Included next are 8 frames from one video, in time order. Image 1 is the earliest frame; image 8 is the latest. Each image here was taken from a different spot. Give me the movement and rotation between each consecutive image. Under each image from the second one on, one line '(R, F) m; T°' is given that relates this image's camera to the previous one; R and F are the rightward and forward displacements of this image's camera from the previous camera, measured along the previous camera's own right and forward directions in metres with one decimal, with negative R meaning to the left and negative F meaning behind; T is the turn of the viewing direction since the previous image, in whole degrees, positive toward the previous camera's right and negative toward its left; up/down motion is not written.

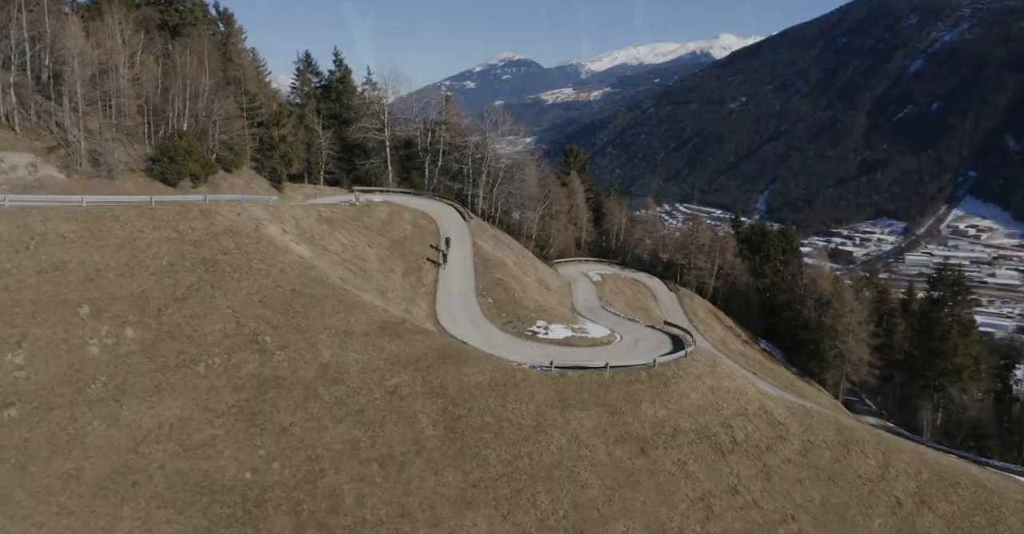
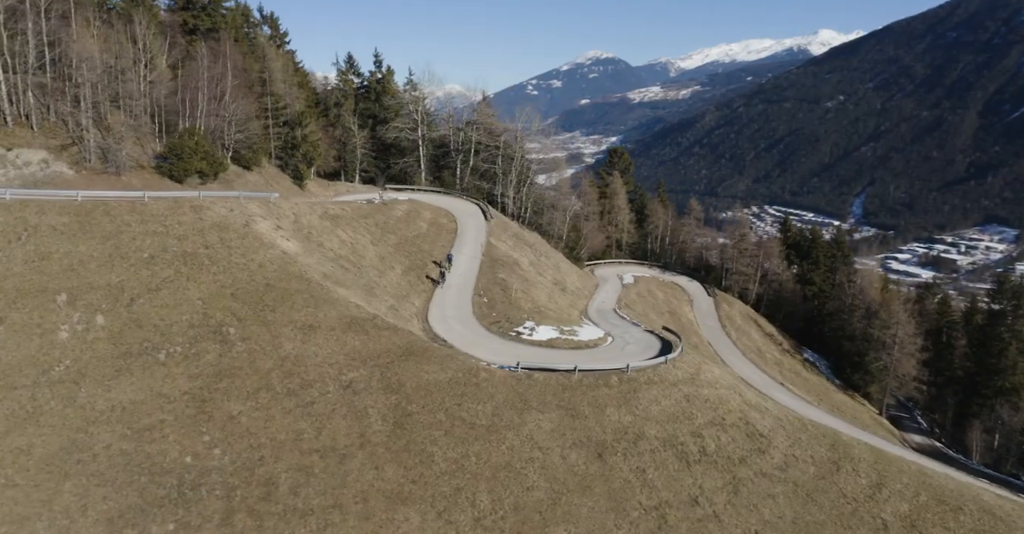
(+4.8, +0.3) m; -6°
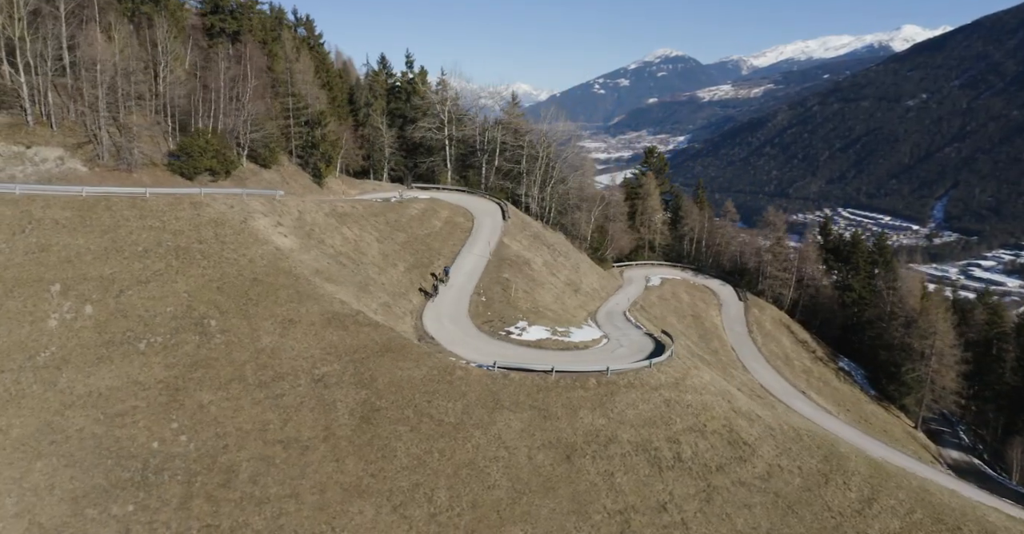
(+3.5, +0.1) m; -5°
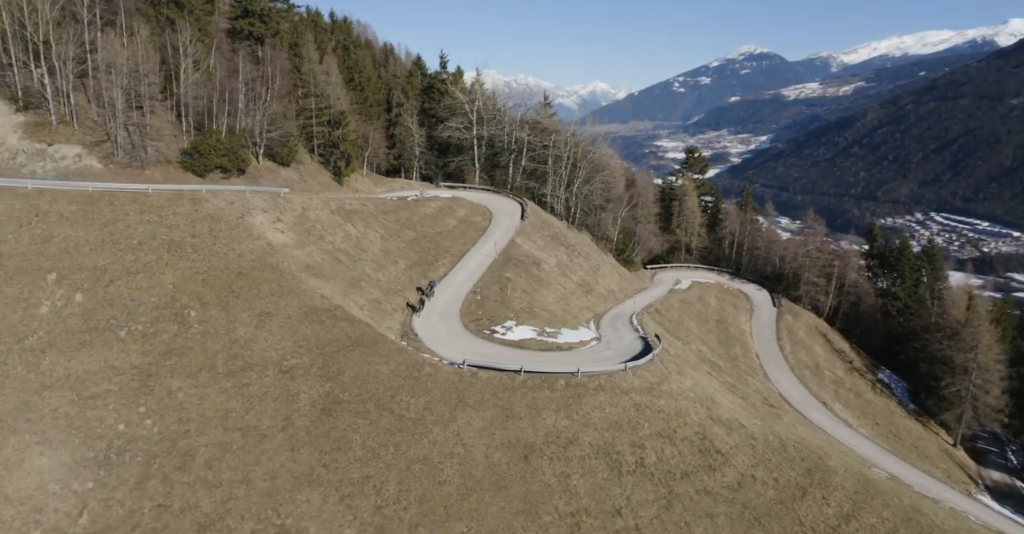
(+4.3, +0.1) m; -5°
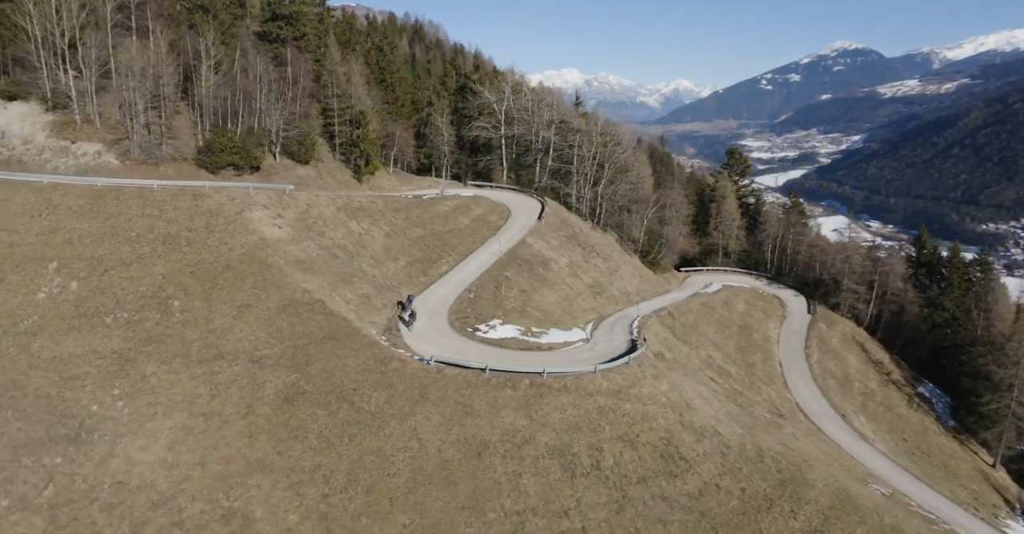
(+4.5, +0.1) m; -5°
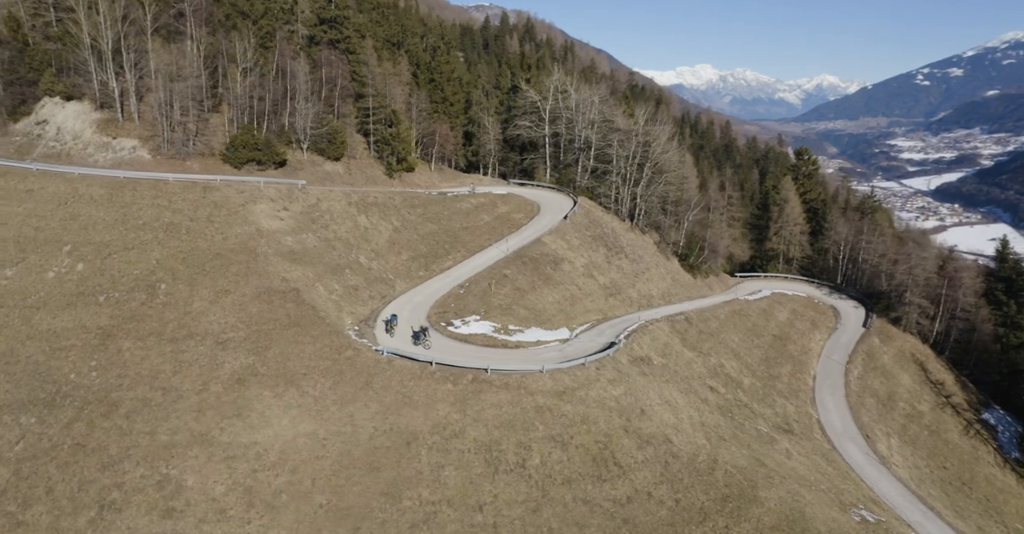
(+7.2, +0.2) m; -8°
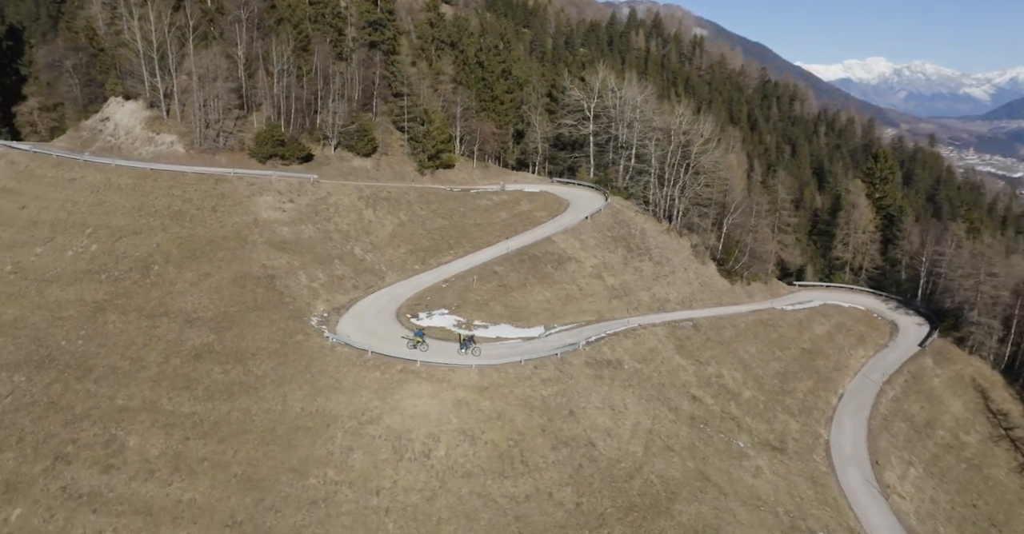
(+8.8, +0.1) m; -9°
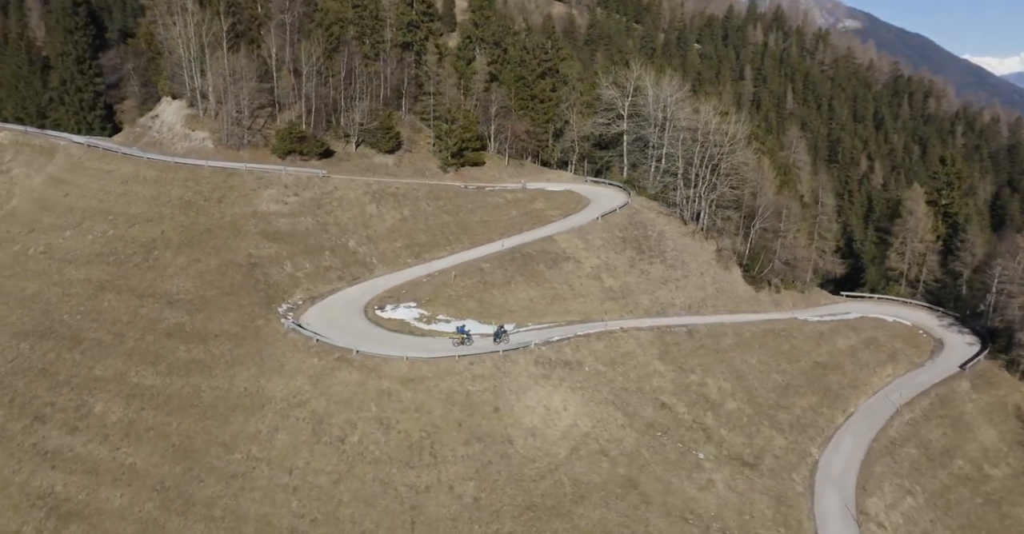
(+8.4, -0.2) m; -8°
